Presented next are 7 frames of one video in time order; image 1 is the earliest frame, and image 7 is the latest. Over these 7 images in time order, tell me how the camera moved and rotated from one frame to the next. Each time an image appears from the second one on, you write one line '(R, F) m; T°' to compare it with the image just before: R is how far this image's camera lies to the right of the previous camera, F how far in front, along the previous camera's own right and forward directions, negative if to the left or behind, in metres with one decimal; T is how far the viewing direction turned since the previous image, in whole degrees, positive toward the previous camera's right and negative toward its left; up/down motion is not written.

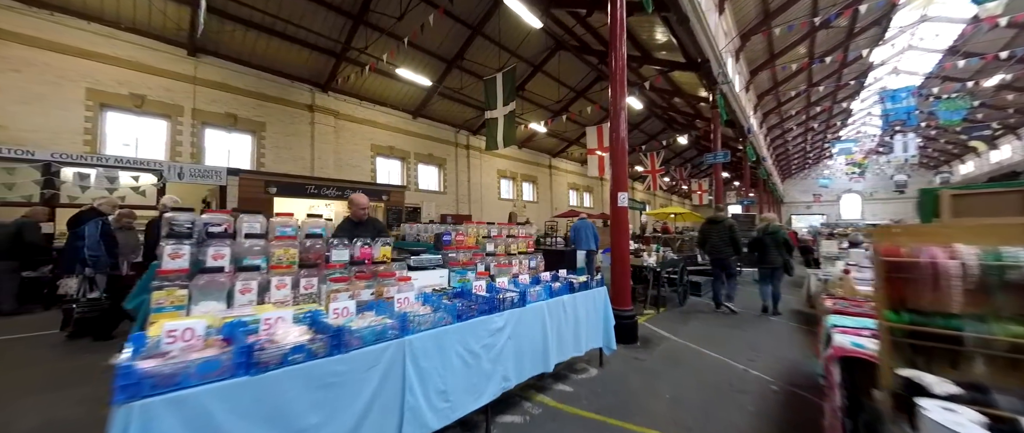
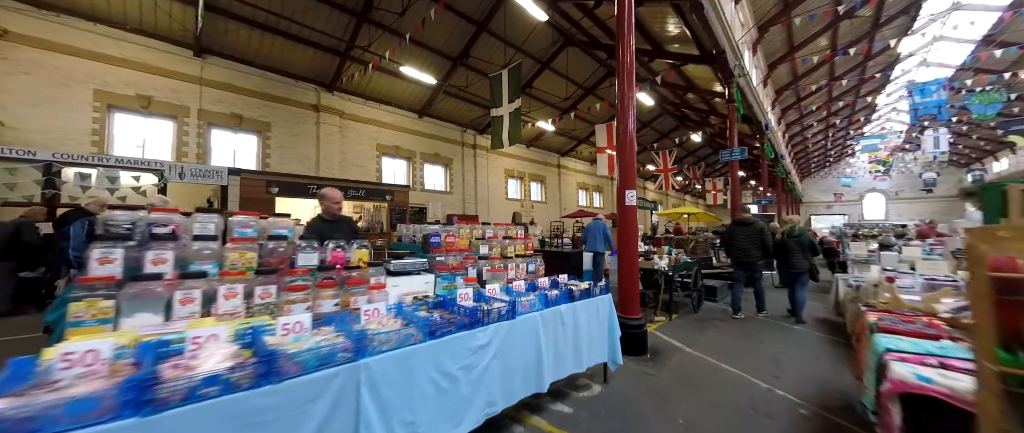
(+0.1, +0.3) m; -2°
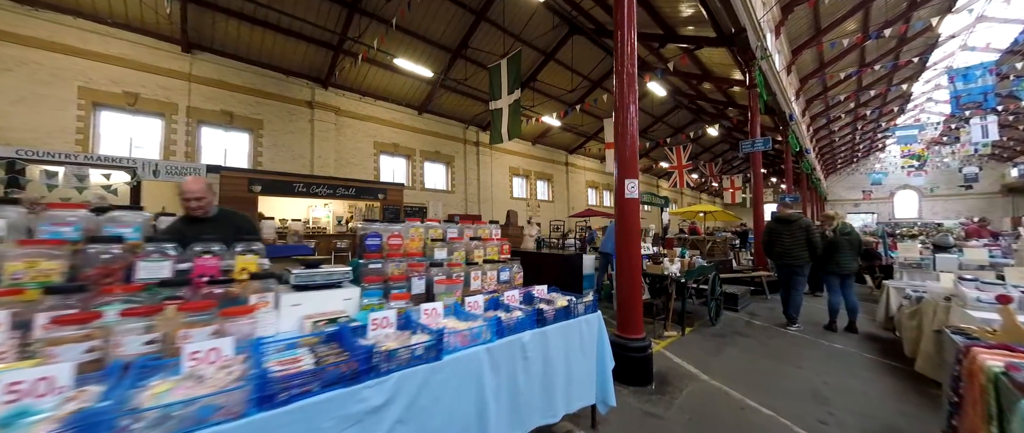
(+0.3, +0.6) m; -2°
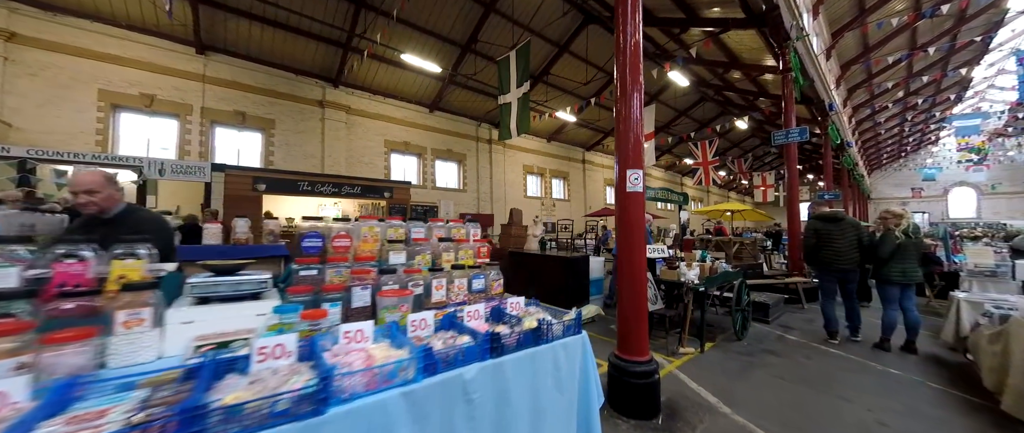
(+0.3, +0.4) m; -4°
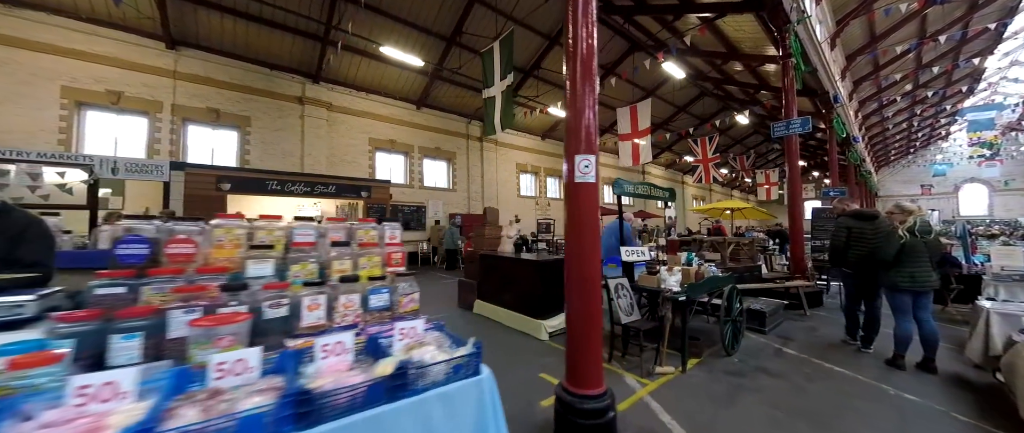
(+0.5, +0.4) m; -1°
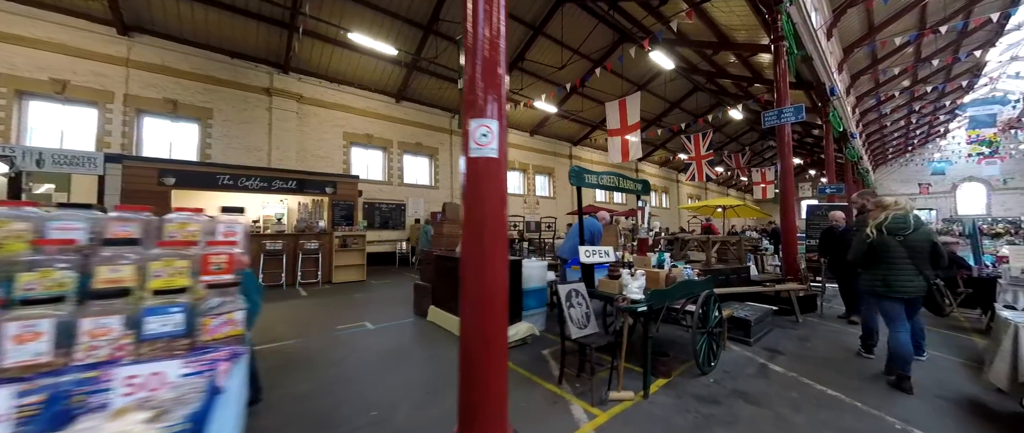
(+0.5, +0.5) m; 0°
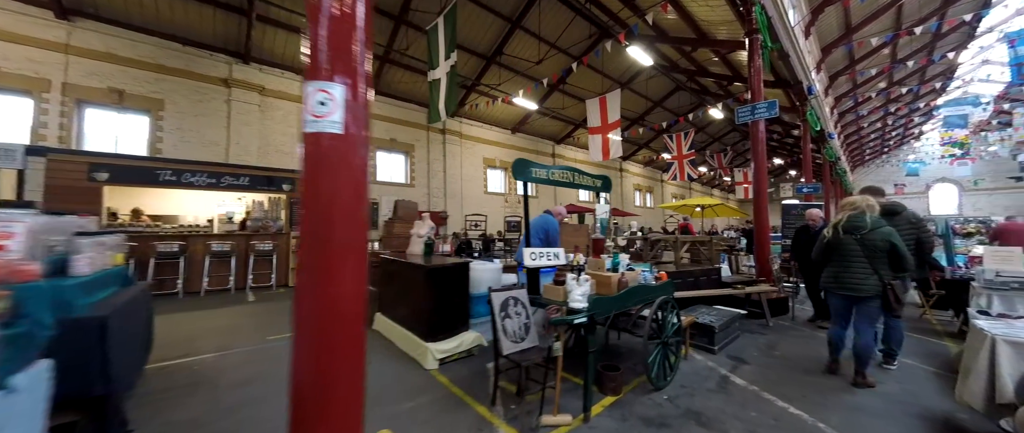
(+0.4, +0.3) m; +2°
